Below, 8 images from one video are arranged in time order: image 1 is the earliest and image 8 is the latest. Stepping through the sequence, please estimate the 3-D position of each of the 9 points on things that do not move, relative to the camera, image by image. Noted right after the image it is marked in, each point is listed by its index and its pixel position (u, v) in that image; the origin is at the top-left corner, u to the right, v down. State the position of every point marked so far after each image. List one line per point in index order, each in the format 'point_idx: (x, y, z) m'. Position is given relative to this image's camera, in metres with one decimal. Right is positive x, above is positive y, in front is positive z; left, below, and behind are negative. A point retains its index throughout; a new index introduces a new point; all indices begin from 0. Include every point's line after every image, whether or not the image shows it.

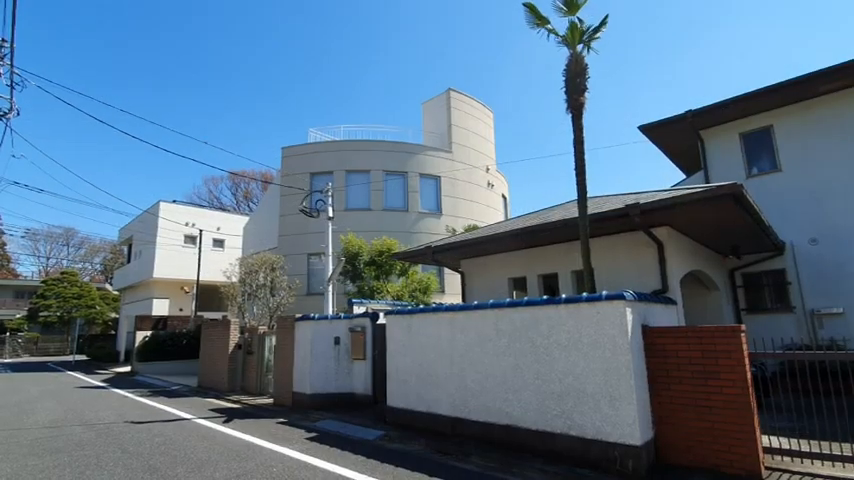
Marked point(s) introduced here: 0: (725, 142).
0: (+8.0, +2.6, +11.6) m
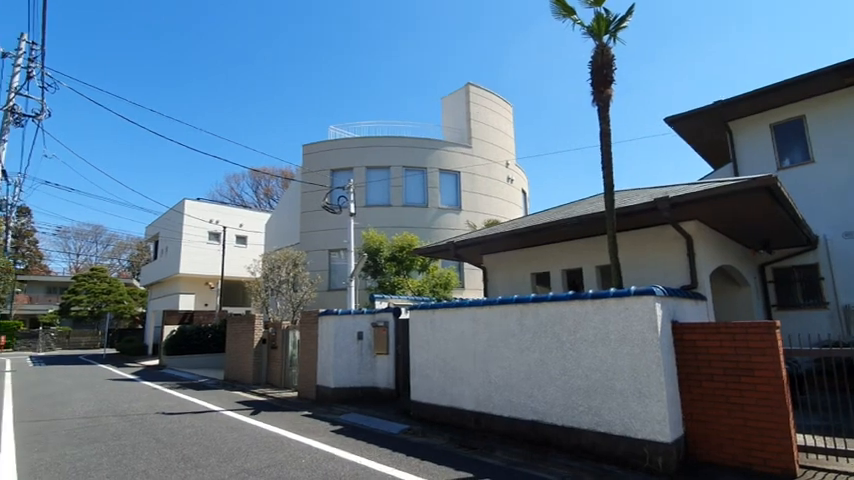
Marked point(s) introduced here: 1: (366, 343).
0: (+8.5, +2.7, +11.2) m
1: (-1.3, -2.3, +9.6) m
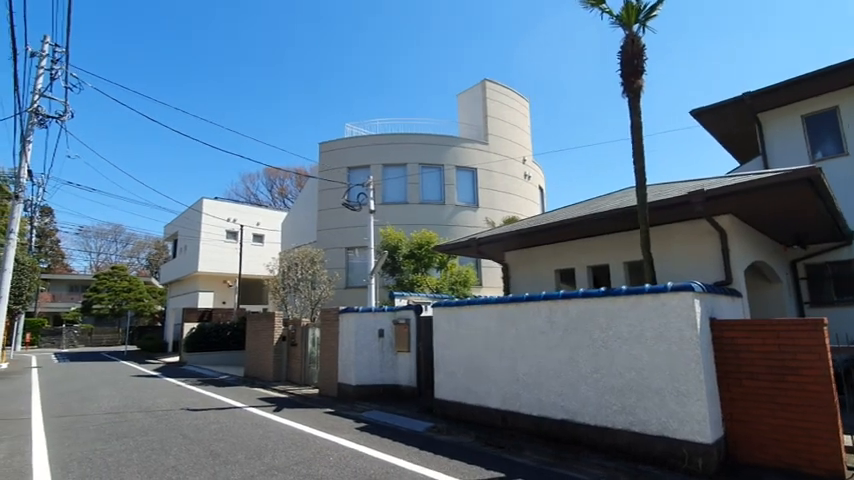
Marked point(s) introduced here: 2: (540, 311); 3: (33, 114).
0: (+9.0, +2.9, +10.9) m
1: (-0.9, -2.2, +9.5) m
2: (+1.6, -1.0, +6.1) m
3: (-15.5, +4.9, +17.0) m
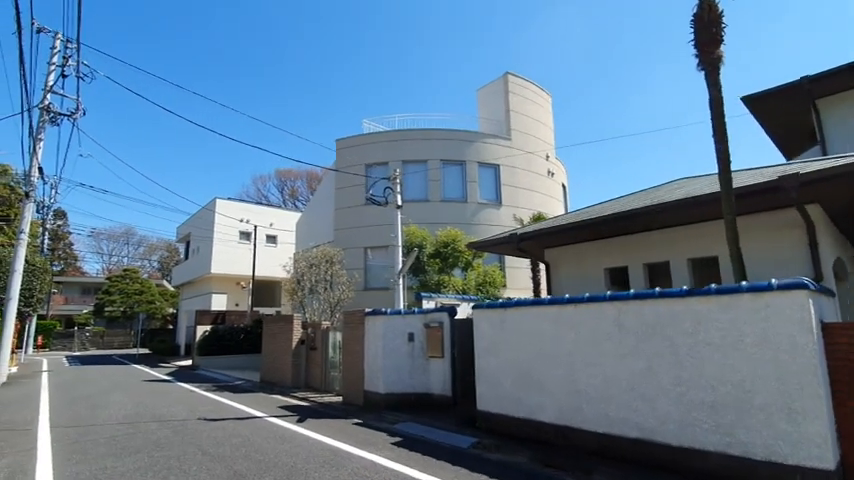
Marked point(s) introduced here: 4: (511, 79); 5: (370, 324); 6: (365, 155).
0: (+9.7, +2.9, +10.0) m
1: (-0.2, -2.1, +8.8) m
2: (+2.2, -0.9, +5.4) m
3: (-14.6, +4.9, +16.6) m
4: (+3.6, +6.9, +18.7) m
5: (-1.2, -1.8, +9.3) m
6: (-2.5, +3.4, +17.2) m
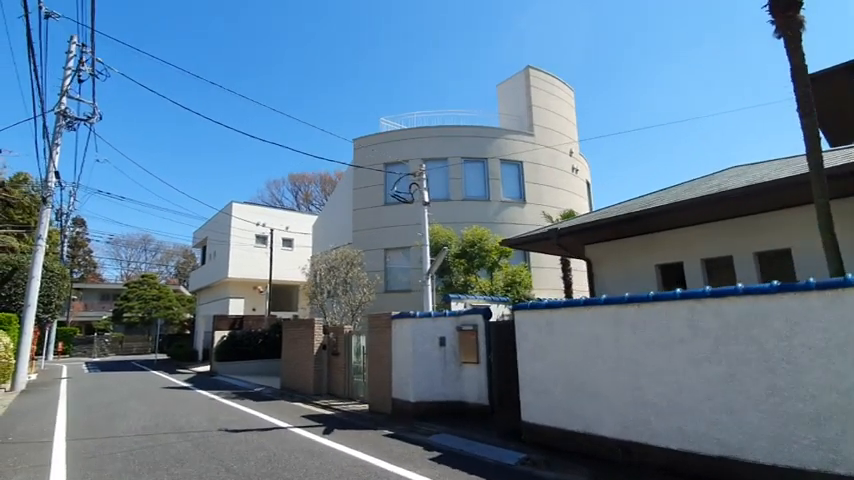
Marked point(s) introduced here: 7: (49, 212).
0: (+10.3, +3.1, +9.2) m
1: (+0.4, -2.1, +8.3) m
2: (+2.7, -0.8, +4.8) m
3: (-13.9, +4.7, +16.5) m
4: (+4.4, +6.9, +18.1) m
5: (-0.6, -1.8, +8.8) m
6: (-1.7, +3.3, +16.7) m
7: (-13.9, +1.0, +16.0) m
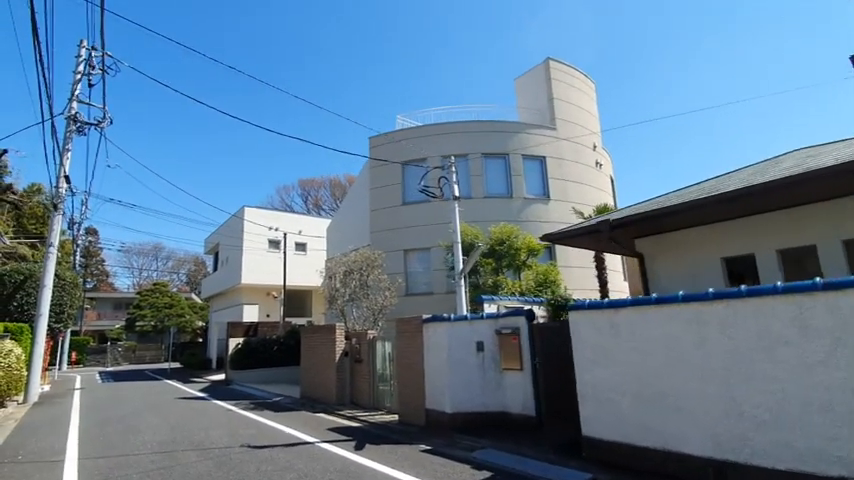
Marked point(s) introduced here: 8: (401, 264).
0: (+10.8, +3.4, +8.4) m
1: (+1.1, -2.0, +7.6) m
2: (+3.3, -0.7, +4.1) m
3: (-13.2, +4.4, +16.1) m
4: (+5.0, +7.0, +17.4) m
5: (+0.1, -1.7, +8.1) m
6: (-1.0, +3.3, +16.1) m
7: (-13.2, +0.8, +15.6) m
8: (-0.9, -0.8, +15.4) m
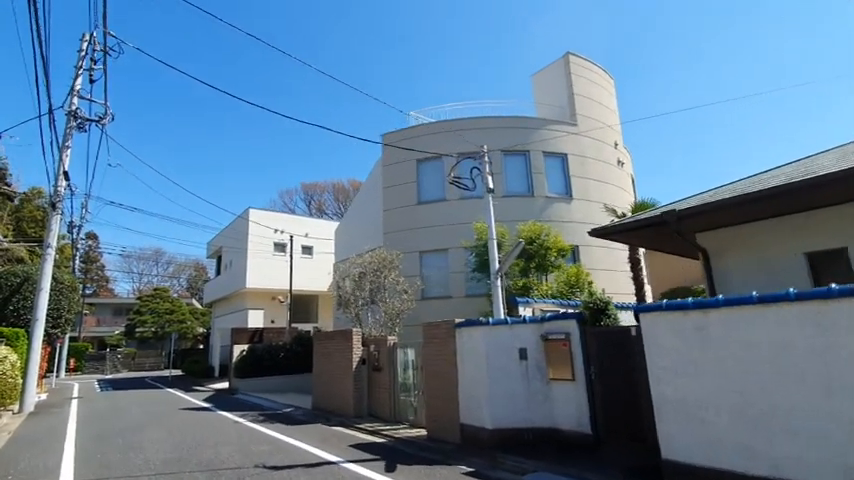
0: (+11.4, +3.4, +7.7) m
1: (+1.7, -1.9, +6.8) m
2: (+3.9, -0.5, +3.3) m
3: (-12.6, +4.4, +15.4) m
4: (+5.6, +7.0, +16.7) m
5: (+0.6, -1.6, +7.3) m
6: (-0.4, +3.2, +15.4) m
7: (-12.6, +0.7, +14.8) m
8: (-0.3, -0.9, +14.6) m
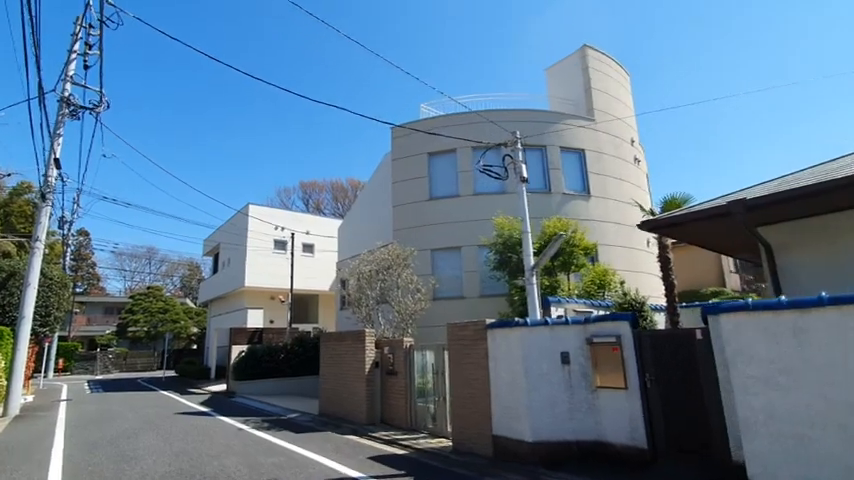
0: (+11.9, +3.4, +7.2) m
1: (+2.1, -1.8, +6.1) m
2: (+4.4, -0.4, +2.6) m
3: (-12.2, +4.6, +14.6) m
4: (+6.1, +7.0, +16.1) m
5: (+1.1, -1.5, +6.6) m
6: (0.0, +3.3, +14.7) m
7: (-12.2, +0.9, +14.0) m
8: (0.0, -0.8, +13.9) m
